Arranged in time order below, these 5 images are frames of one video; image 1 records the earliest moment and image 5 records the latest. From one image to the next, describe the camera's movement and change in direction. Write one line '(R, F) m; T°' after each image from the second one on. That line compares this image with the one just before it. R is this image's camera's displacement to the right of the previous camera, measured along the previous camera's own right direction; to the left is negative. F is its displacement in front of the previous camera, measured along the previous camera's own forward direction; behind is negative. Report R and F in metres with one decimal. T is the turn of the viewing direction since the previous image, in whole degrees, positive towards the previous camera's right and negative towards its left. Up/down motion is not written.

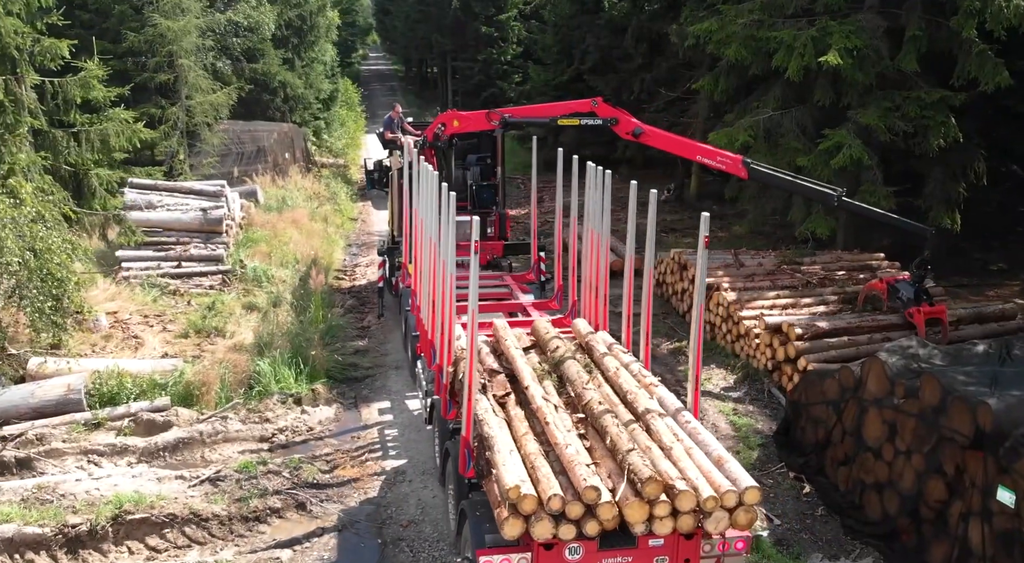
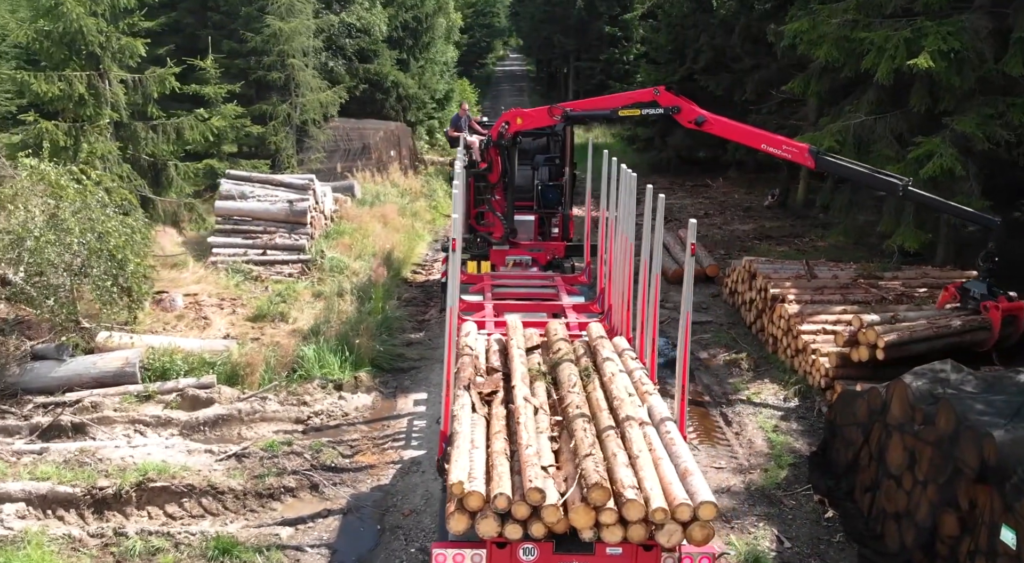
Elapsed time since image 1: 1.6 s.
(+1.4, 0.0) m; -9°
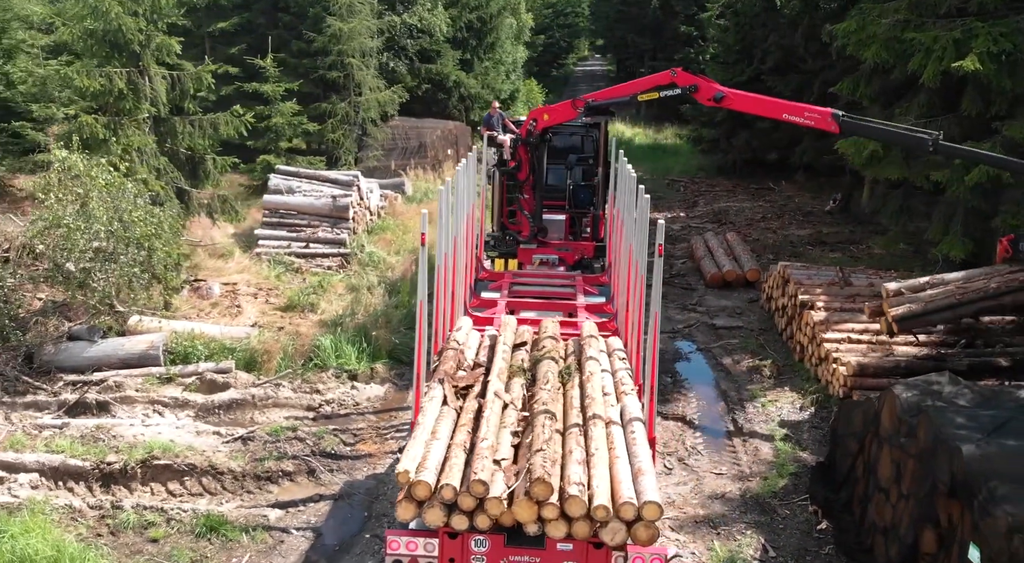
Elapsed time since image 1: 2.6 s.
(+1.0, 0.0) m; -6°
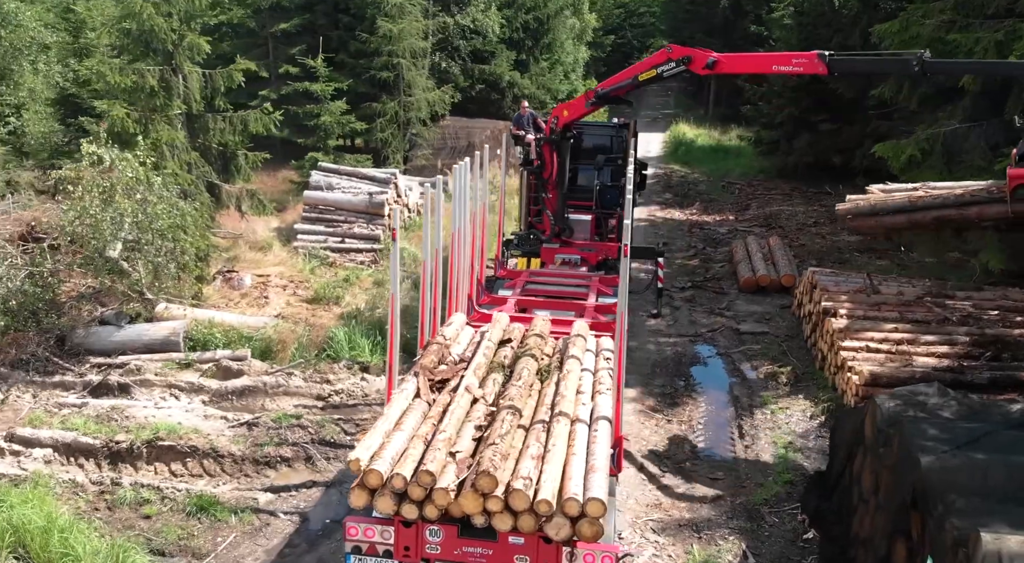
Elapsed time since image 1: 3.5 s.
(+0.9, 0.0) m; -5°
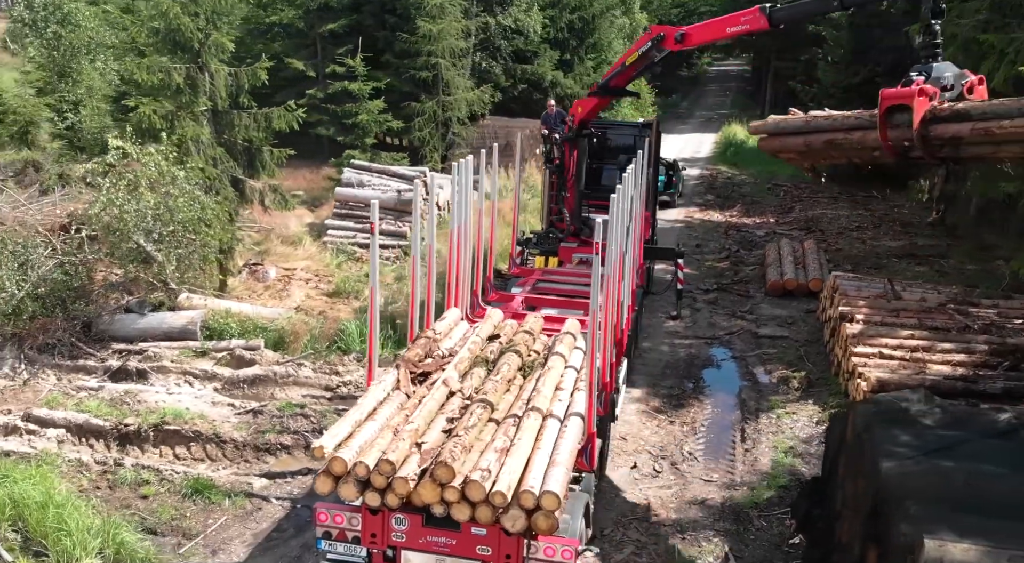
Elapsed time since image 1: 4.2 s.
(+0.8, -0.1) m; -4°
